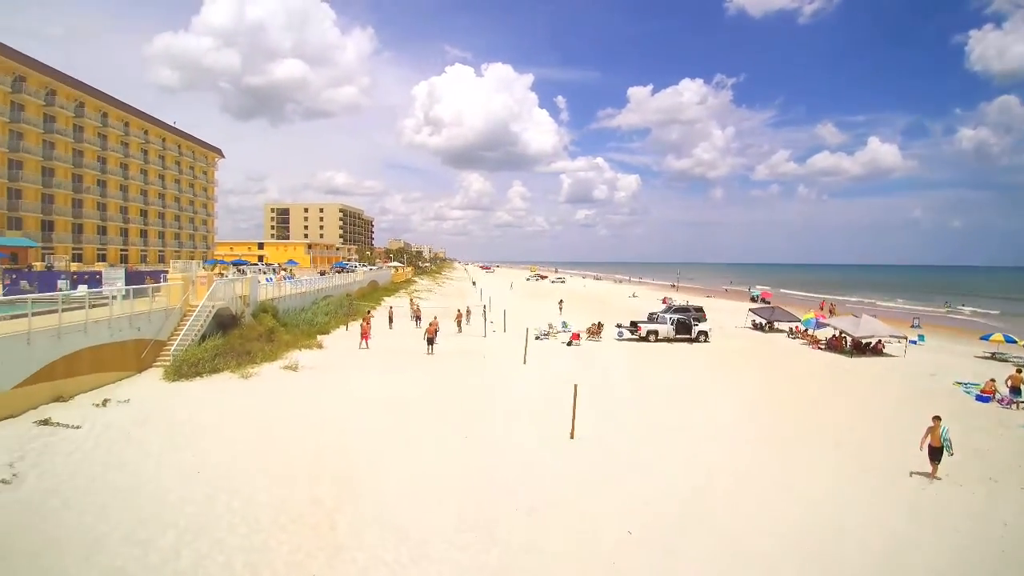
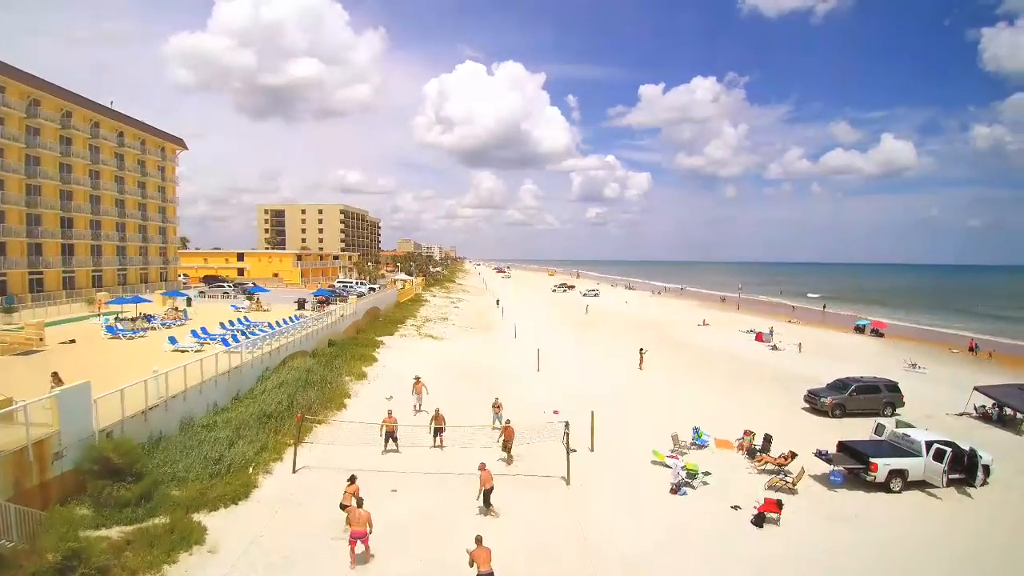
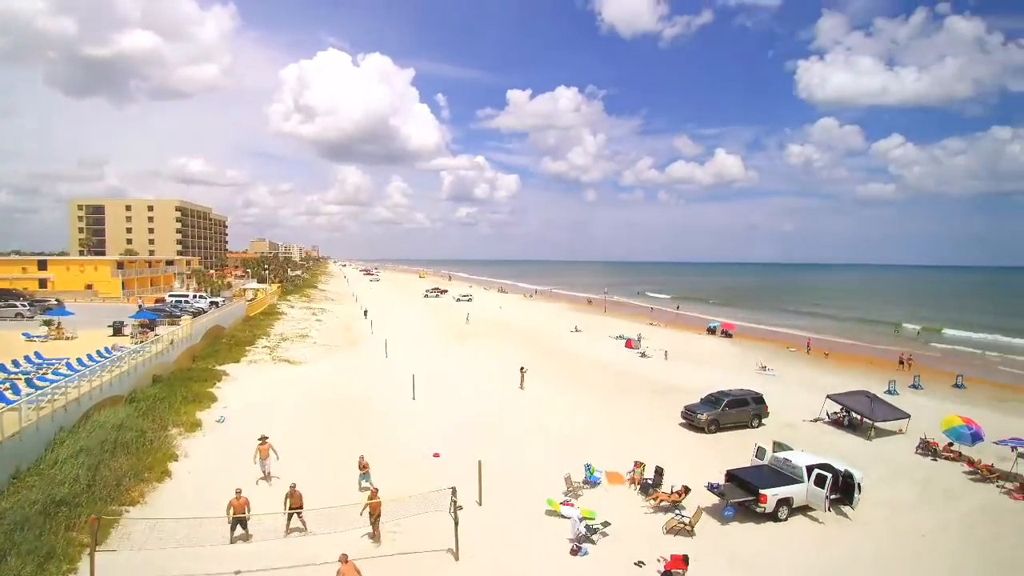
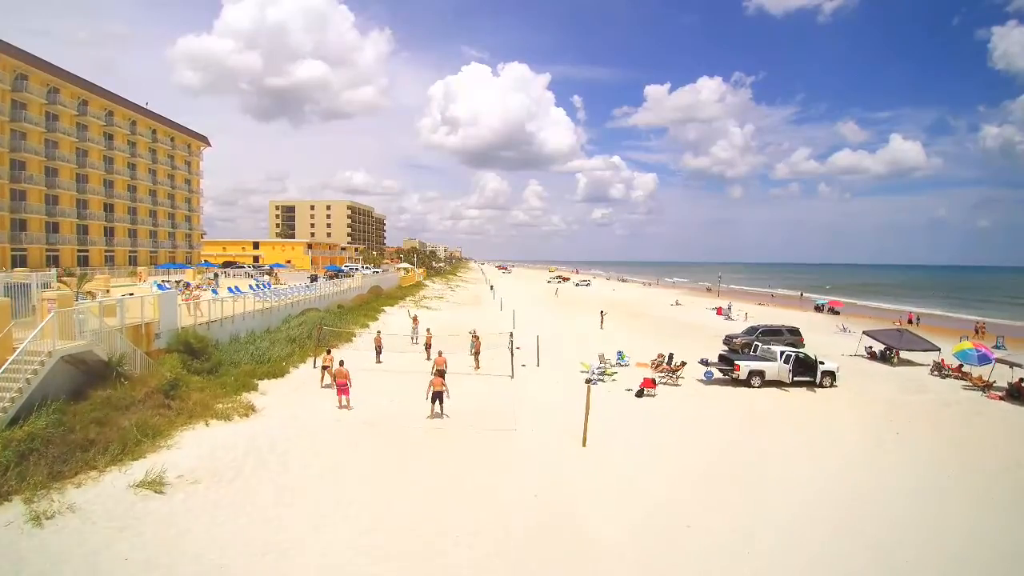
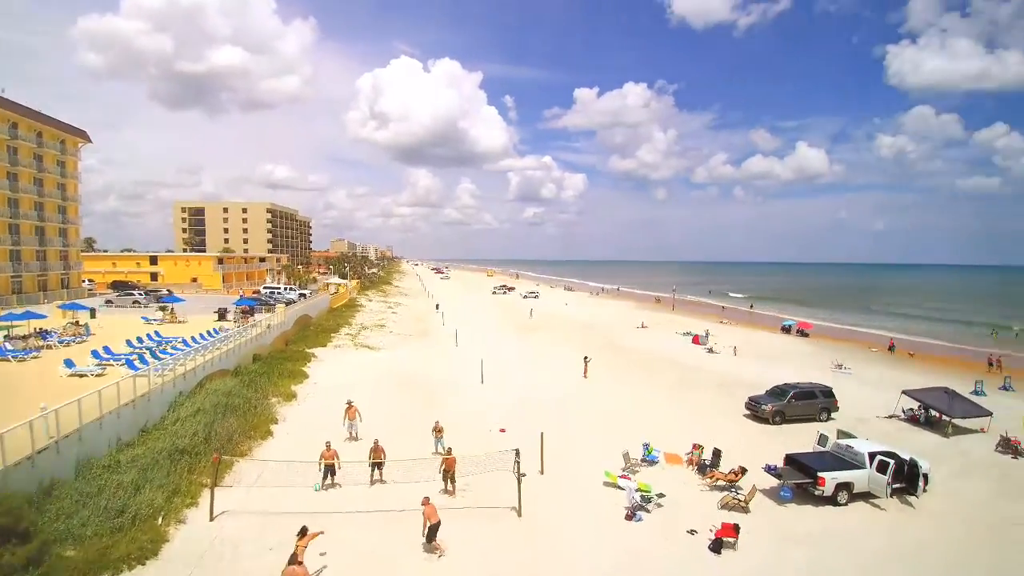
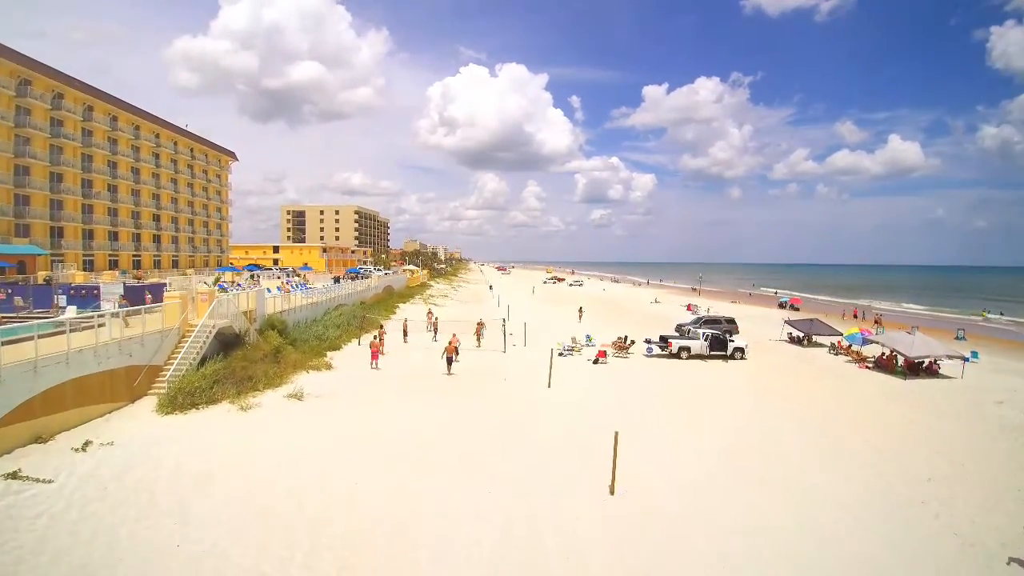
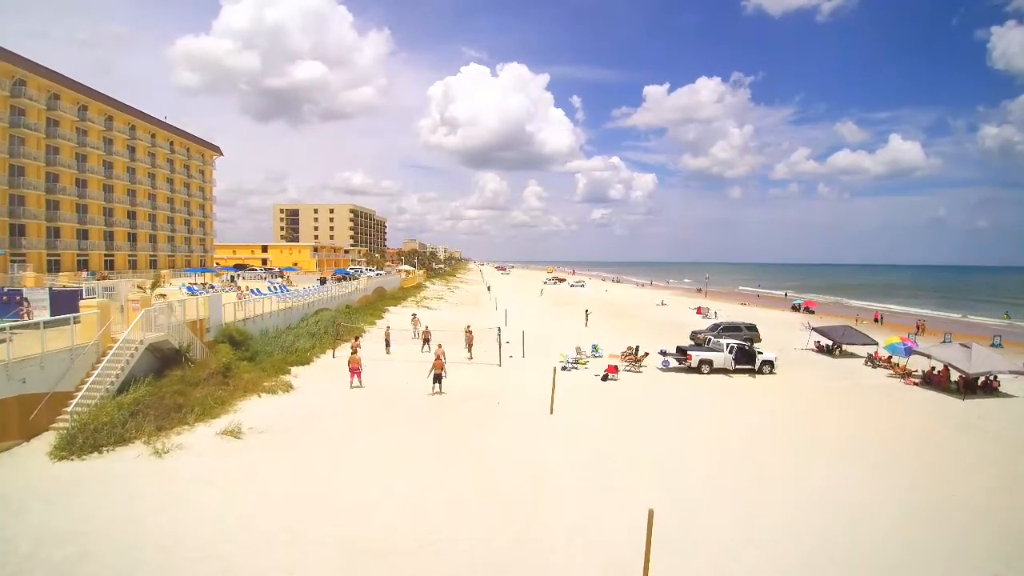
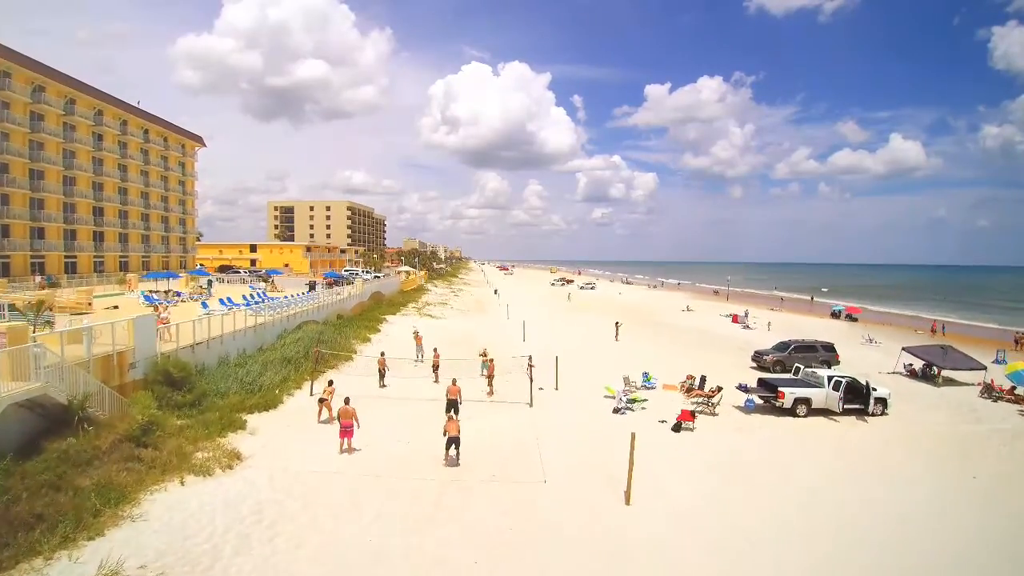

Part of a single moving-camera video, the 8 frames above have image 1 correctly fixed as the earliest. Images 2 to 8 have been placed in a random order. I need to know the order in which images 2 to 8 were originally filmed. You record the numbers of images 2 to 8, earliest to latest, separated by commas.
6, 7, 4, 8, 2, 5, 3
